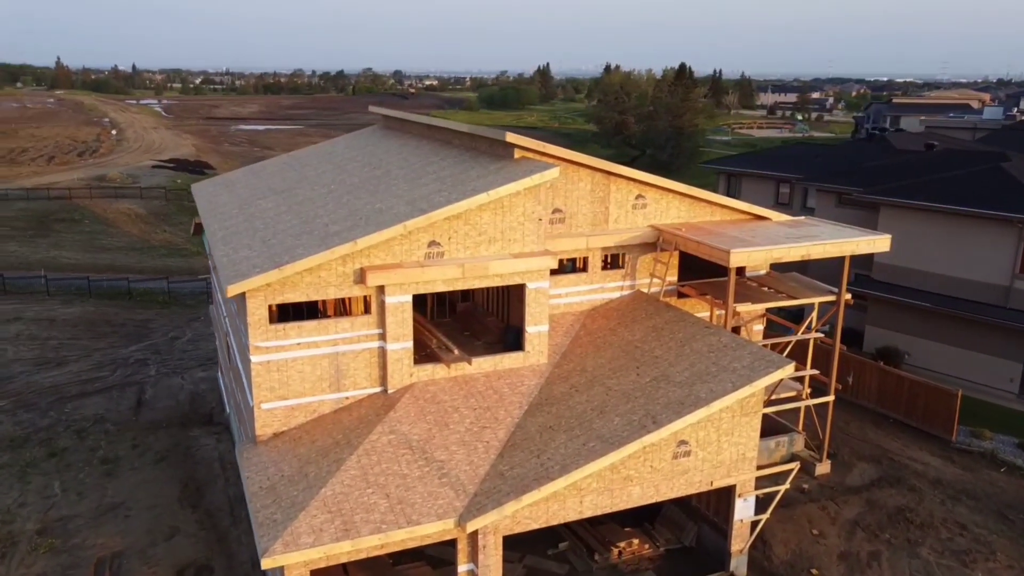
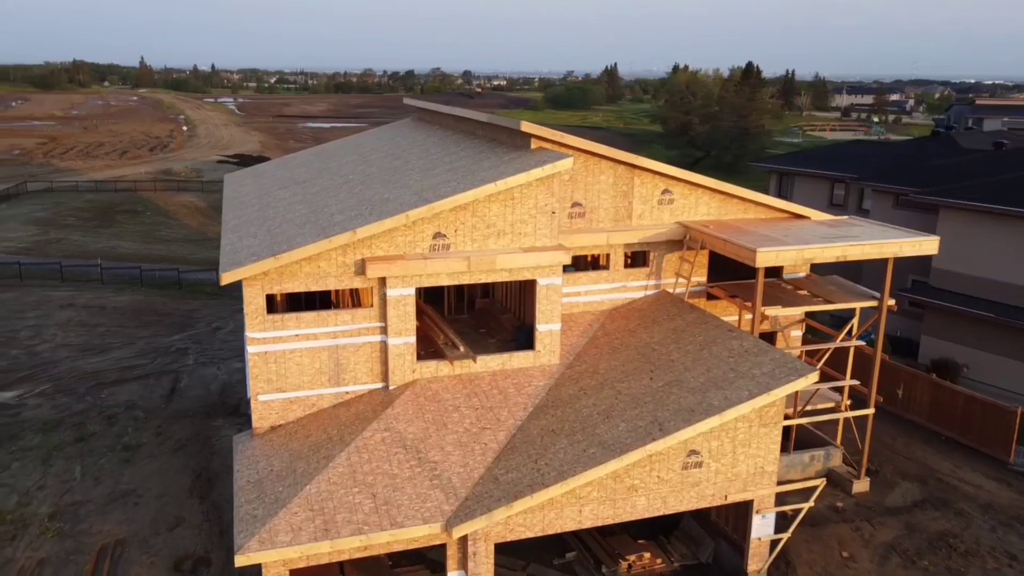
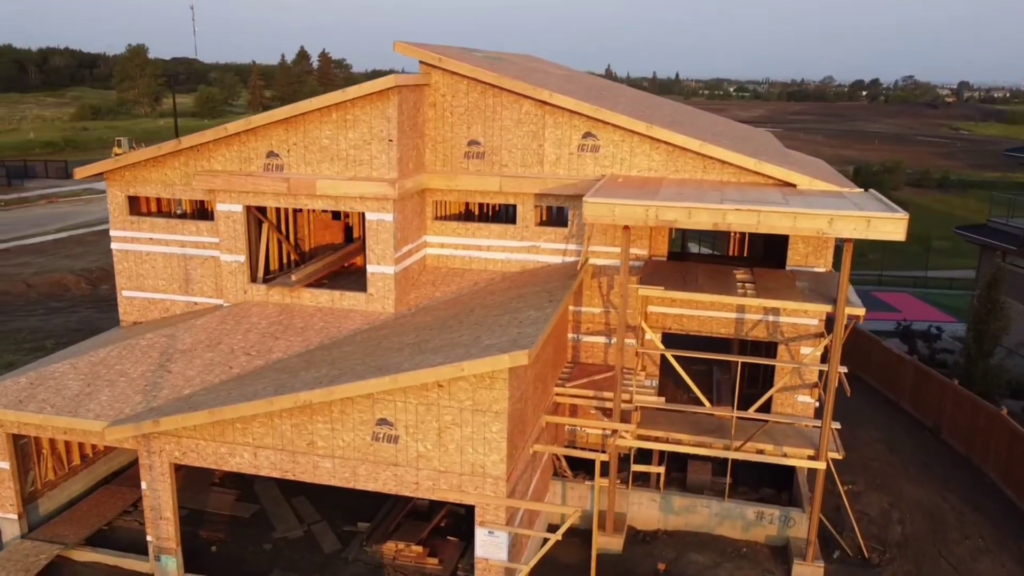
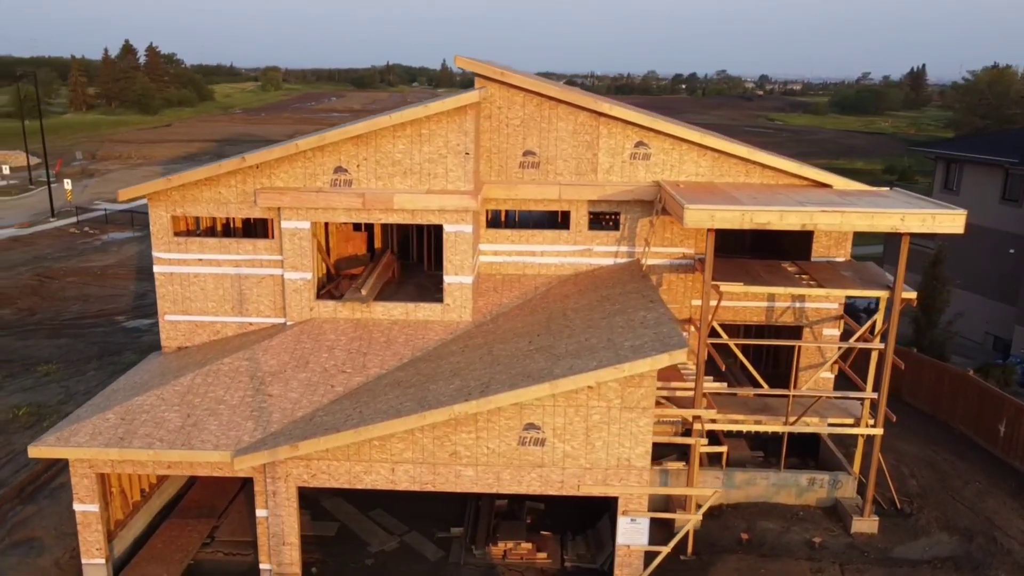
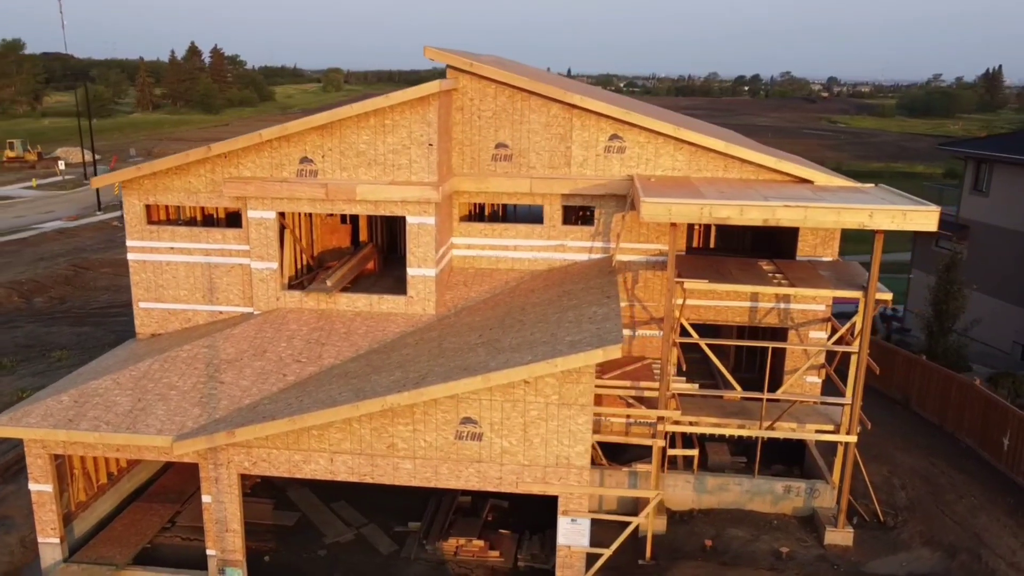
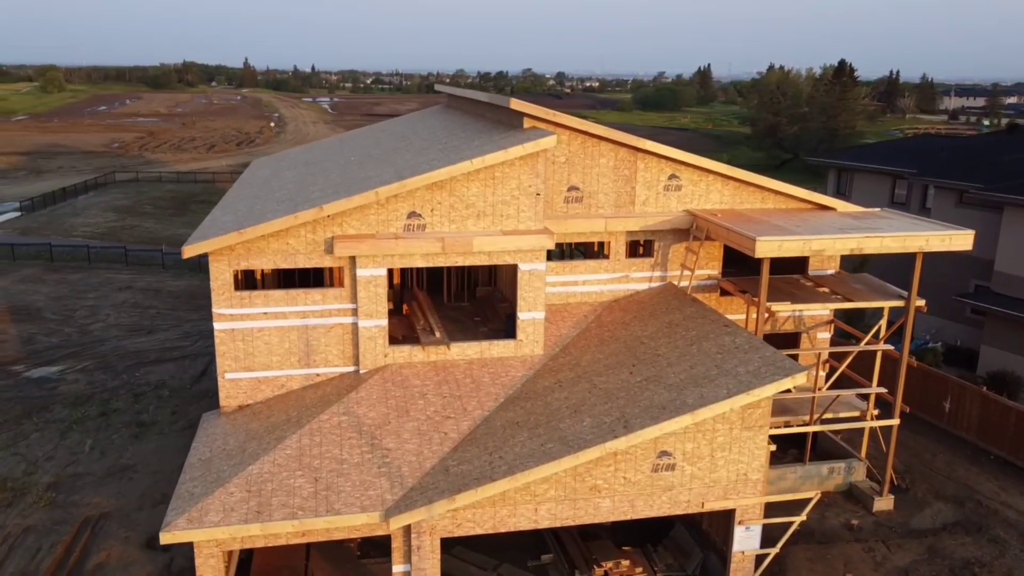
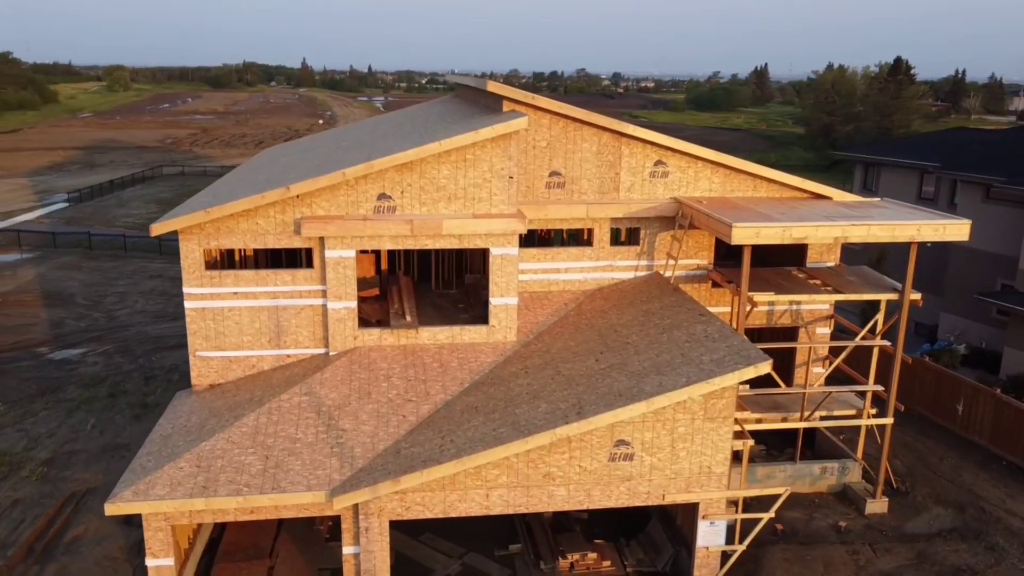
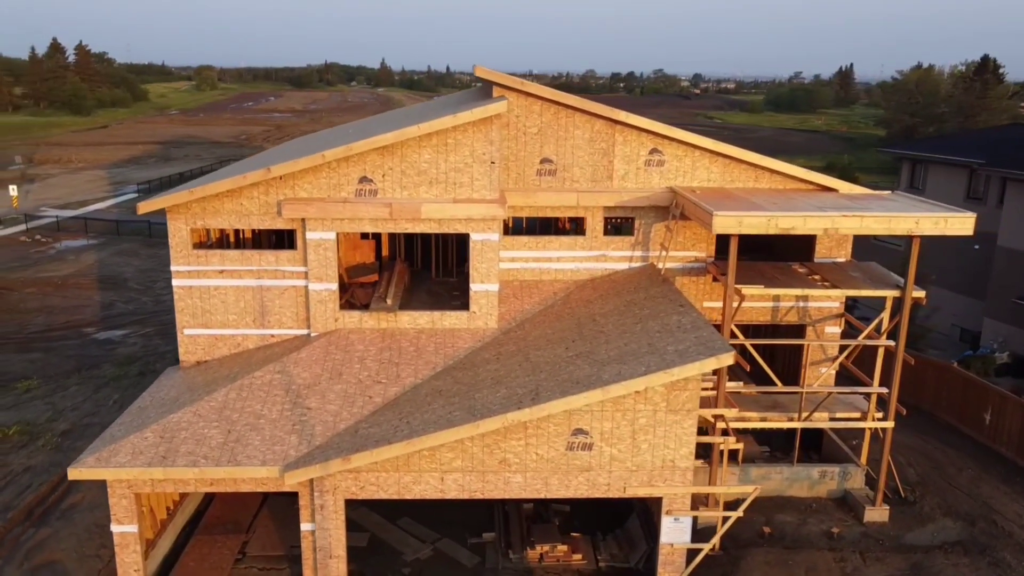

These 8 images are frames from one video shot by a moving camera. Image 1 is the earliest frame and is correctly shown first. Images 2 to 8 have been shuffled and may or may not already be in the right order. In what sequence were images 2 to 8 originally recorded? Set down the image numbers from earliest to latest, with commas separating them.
2, 6, 7, 8, 4, 5, 3
